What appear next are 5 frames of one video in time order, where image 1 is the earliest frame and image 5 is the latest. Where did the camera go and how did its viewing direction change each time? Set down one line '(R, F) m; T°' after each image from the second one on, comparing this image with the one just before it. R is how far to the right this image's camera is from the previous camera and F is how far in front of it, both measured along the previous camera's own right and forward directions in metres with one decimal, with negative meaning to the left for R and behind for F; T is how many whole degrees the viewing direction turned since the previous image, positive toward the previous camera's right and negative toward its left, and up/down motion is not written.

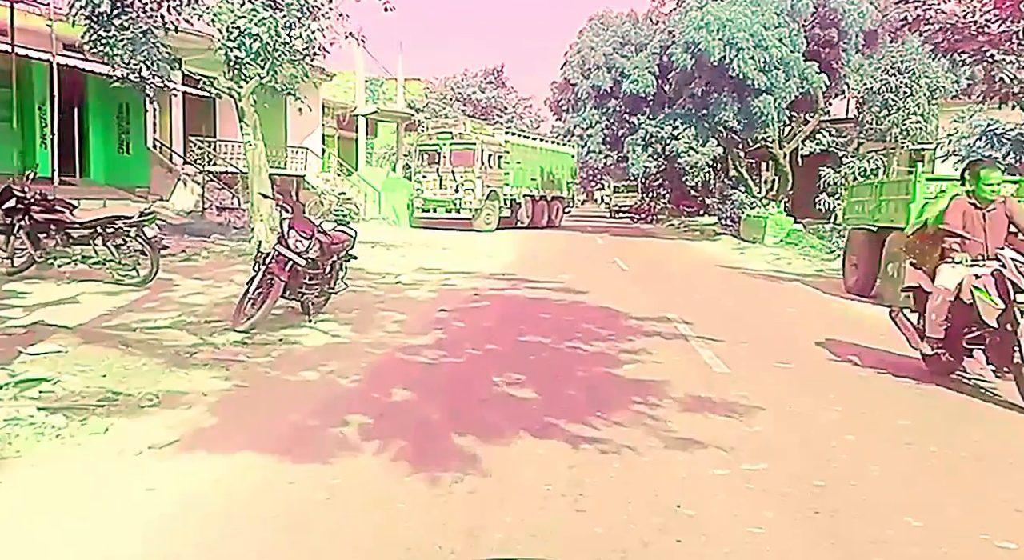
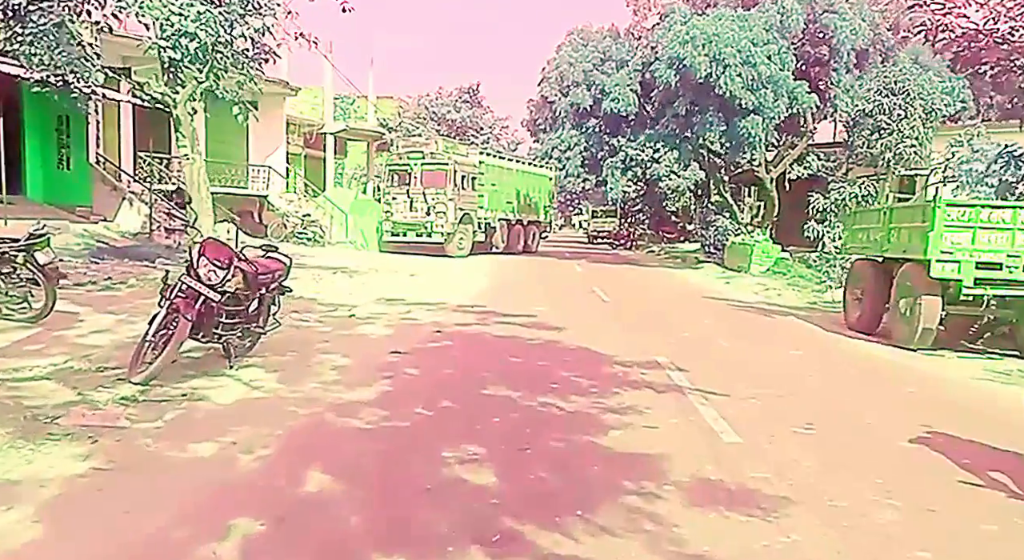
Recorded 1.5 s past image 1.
(+0.1, +1.5) m; +2°
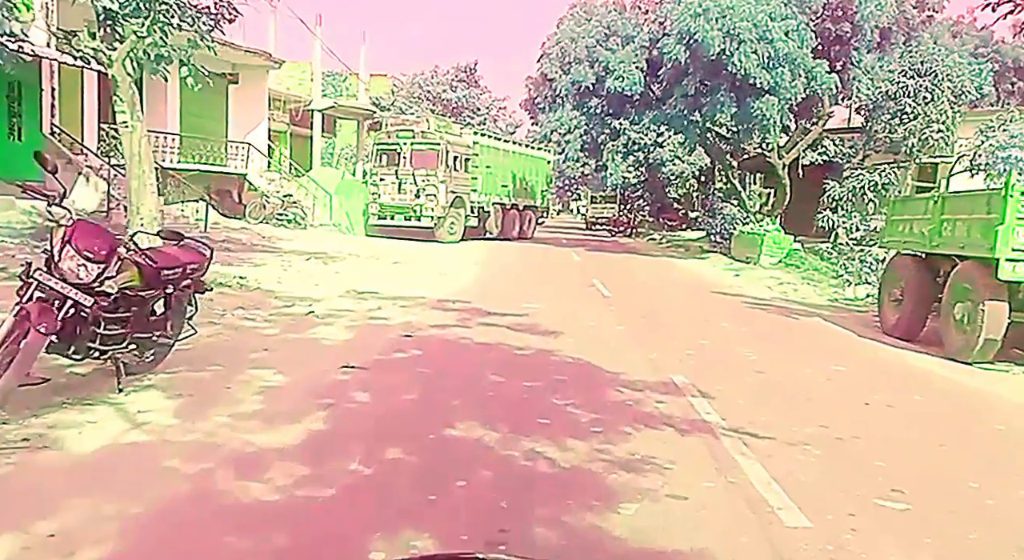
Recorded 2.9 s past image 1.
(+0.1, +1.8) m; 0°
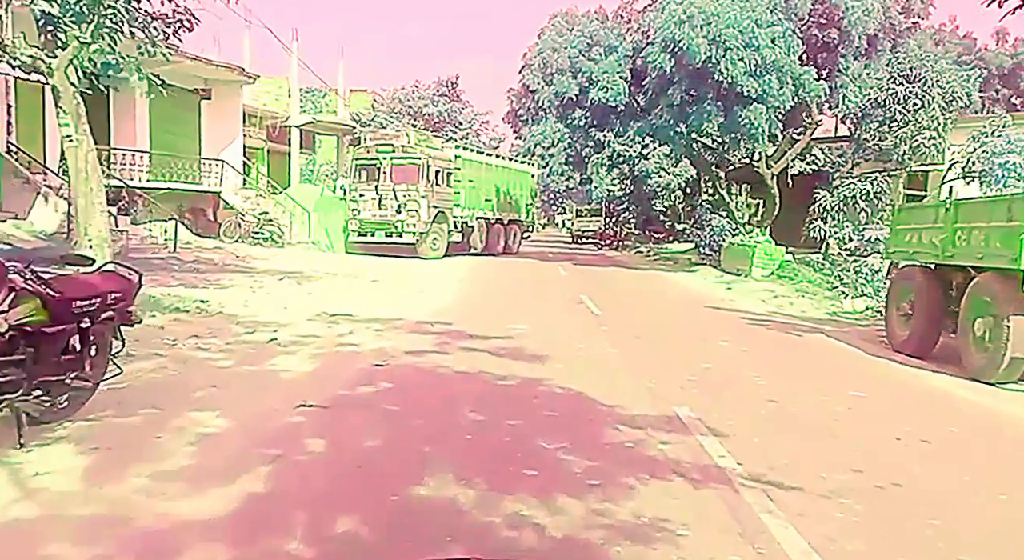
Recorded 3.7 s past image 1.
(+0.1, +0.9) m; +1°
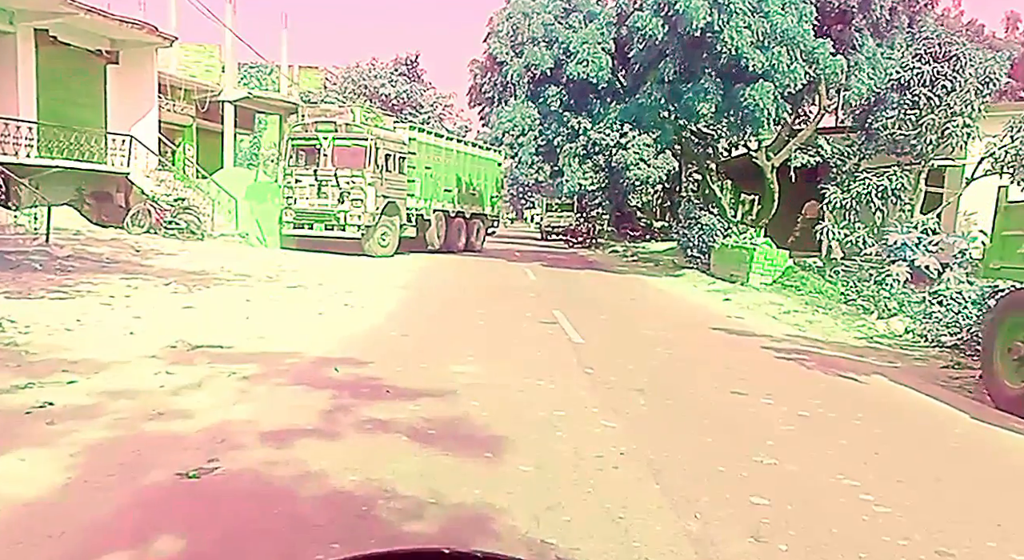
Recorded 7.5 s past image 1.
(+0.2, +3.7) m; +2°
